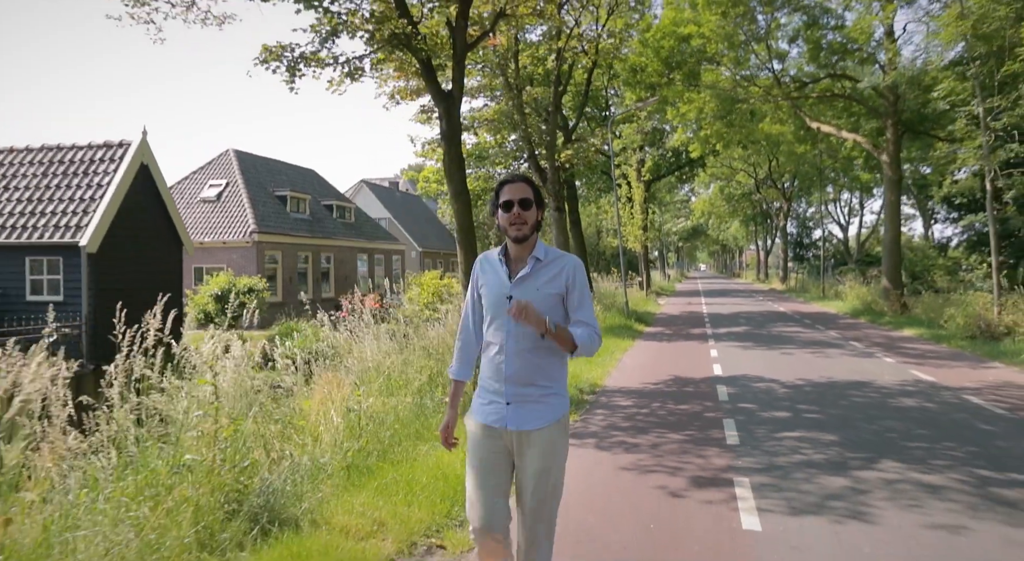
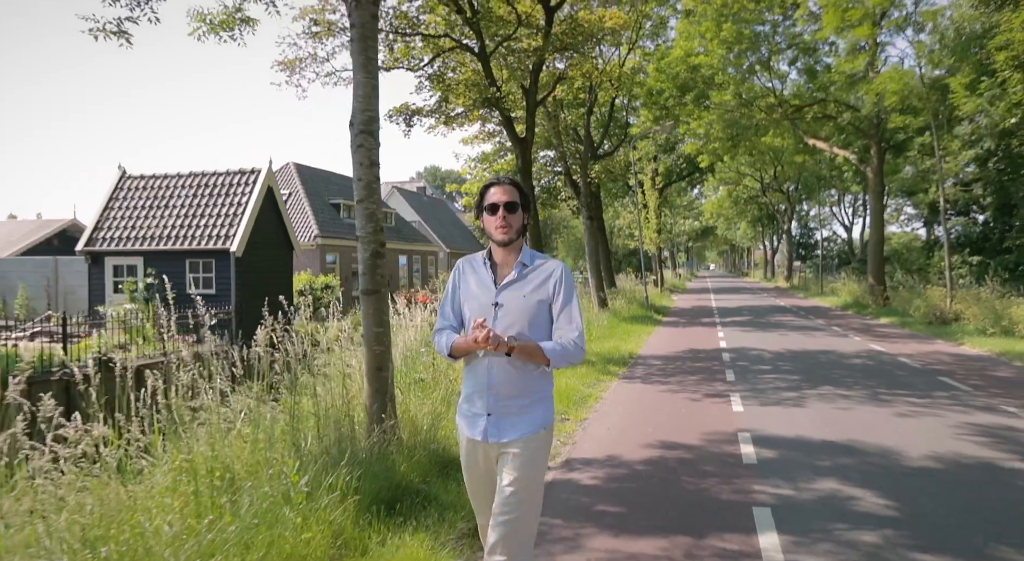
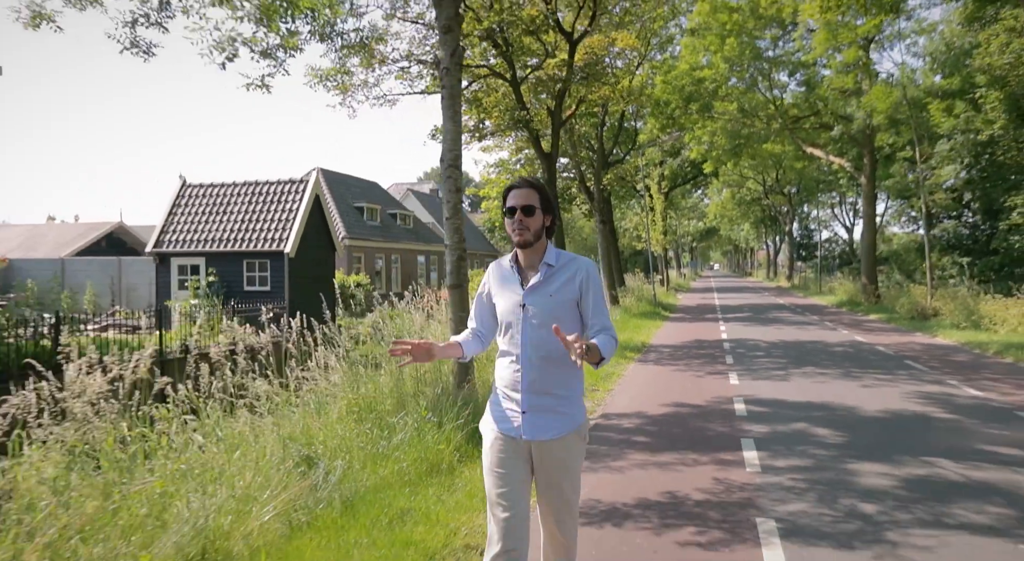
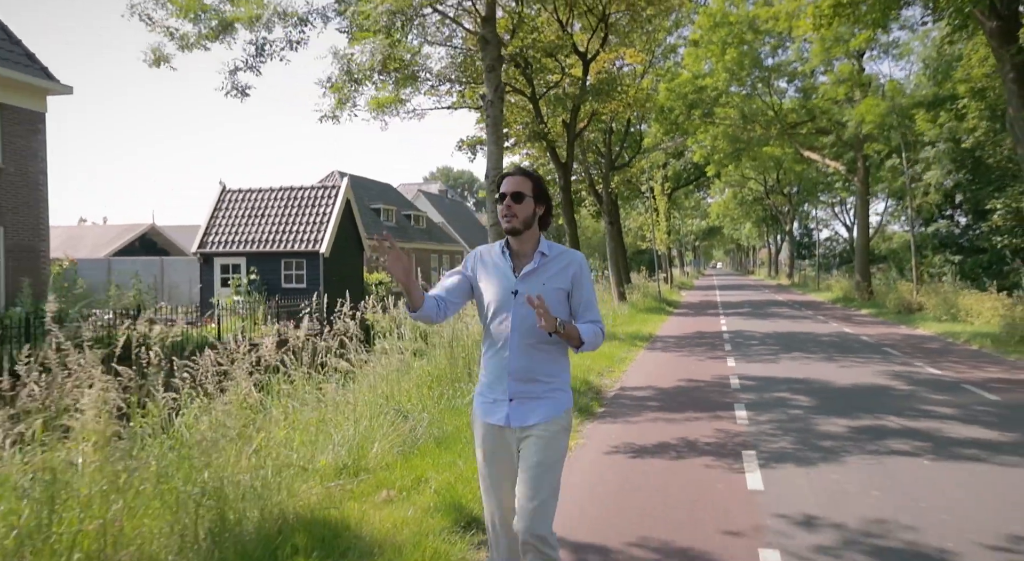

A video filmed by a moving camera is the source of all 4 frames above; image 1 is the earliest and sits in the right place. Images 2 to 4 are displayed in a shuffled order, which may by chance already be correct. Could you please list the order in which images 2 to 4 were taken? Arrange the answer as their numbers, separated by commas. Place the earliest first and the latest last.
2, 3, 4
